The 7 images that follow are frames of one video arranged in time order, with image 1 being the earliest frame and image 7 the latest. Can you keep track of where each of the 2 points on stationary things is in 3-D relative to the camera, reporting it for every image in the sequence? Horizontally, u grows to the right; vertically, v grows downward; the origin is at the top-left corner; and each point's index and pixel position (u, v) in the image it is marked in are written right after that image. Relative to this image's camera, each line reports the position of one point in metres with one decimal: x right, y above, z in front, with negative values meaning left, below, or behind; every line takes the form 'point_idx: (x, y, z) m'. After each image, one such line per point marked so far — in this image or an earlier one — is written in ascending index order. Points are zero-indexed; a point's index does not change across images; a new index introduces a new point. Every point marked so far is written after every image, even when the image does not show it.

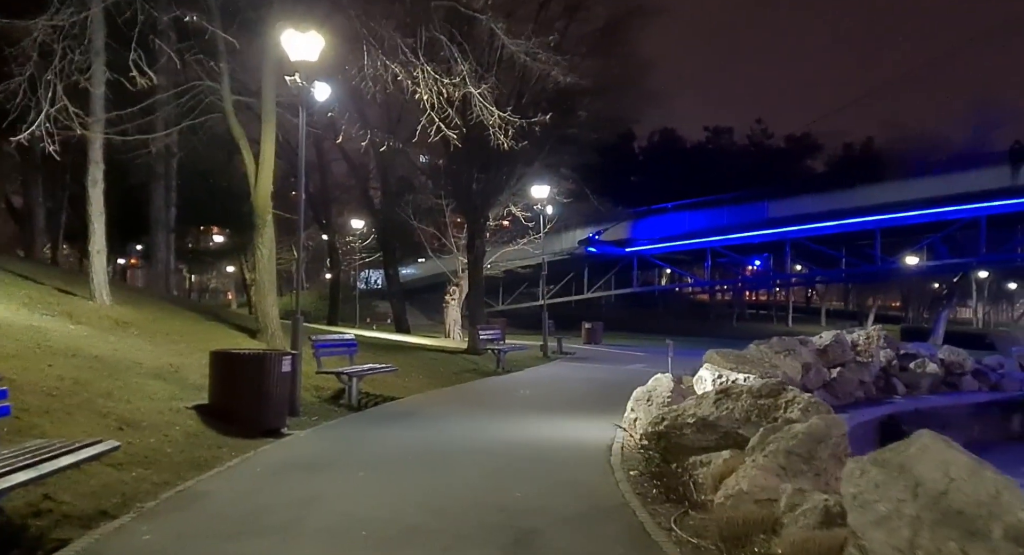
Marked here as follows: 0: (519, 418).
0: (+0.2, -2.6, +13.0) m
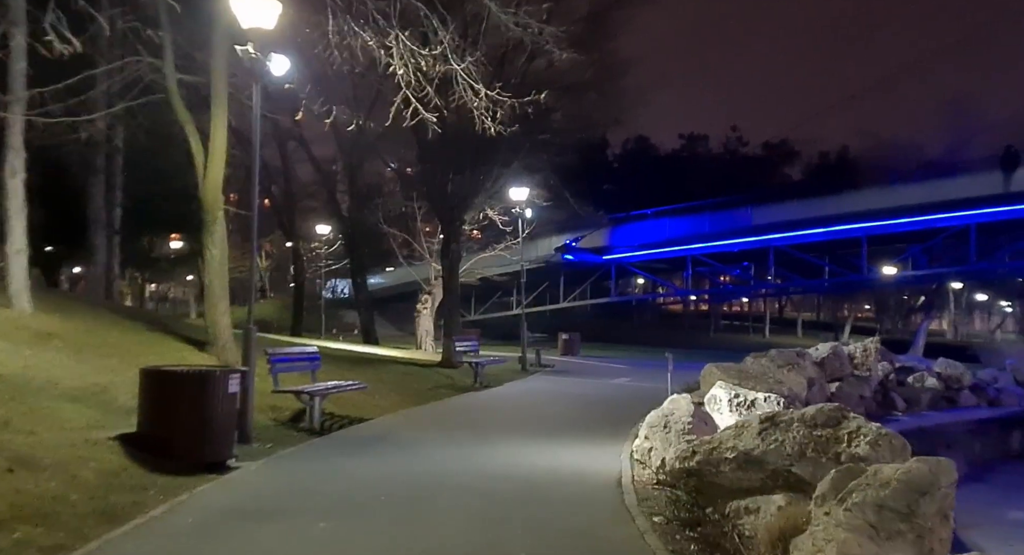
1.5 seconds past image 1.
0: (0.0, -2.7, +11.4) m
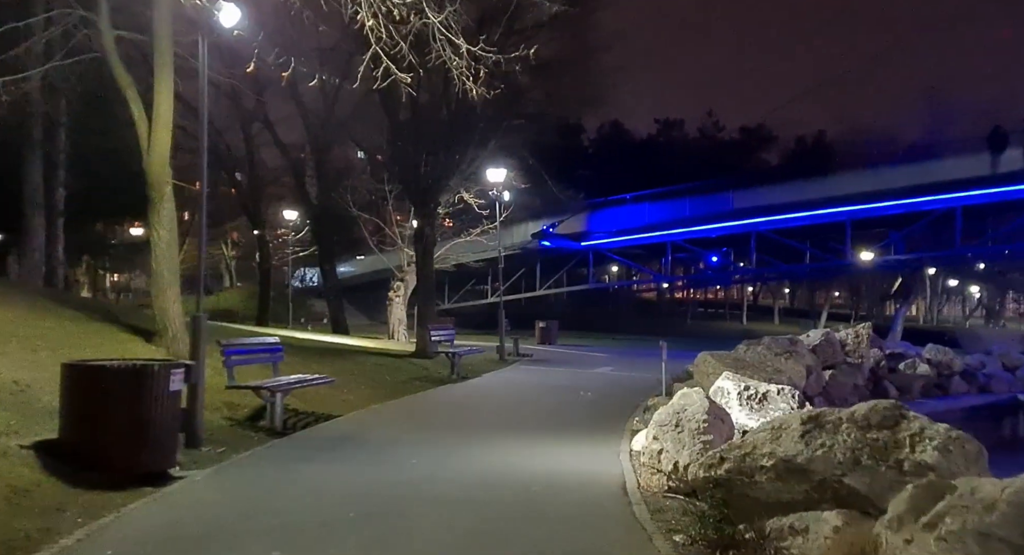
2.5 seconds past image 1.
0: (-0.3, -2.5, +10.2) m
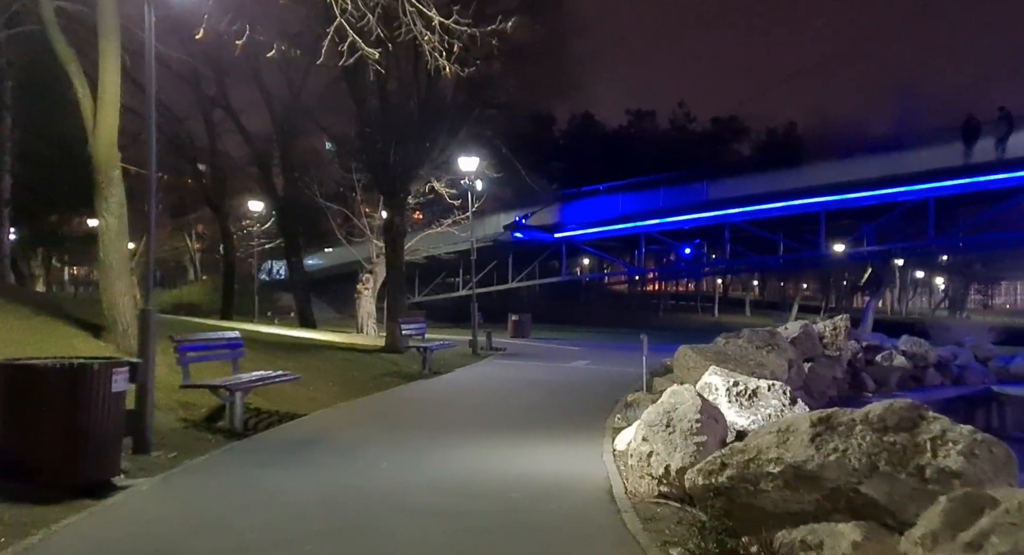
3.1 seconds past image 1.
0: (-0.6, -2.3, +9.6) m
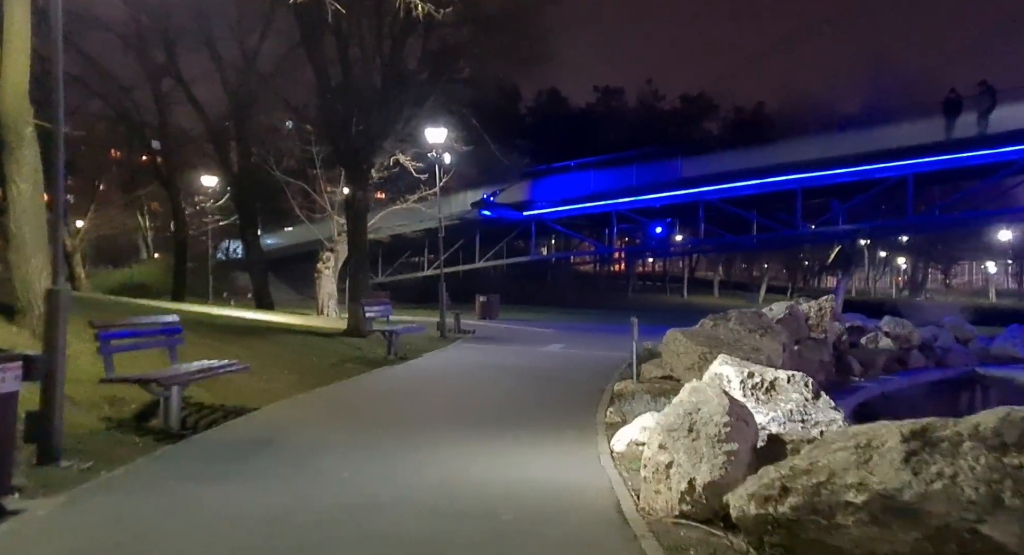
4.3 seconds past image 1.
0: (-0.8, -2.0, +8.3) m
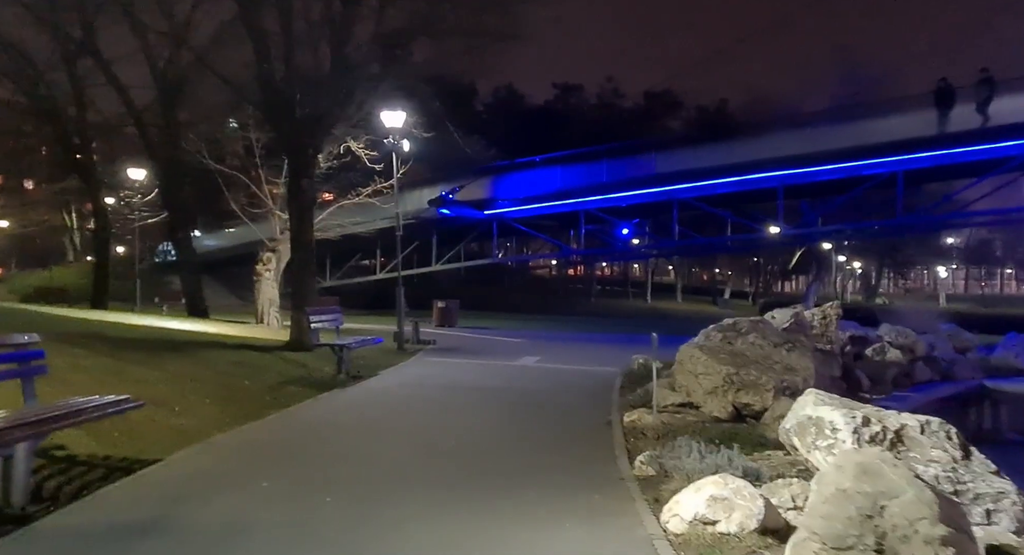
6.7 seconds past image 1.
0: (-0.7, -2.1, +5.7) m
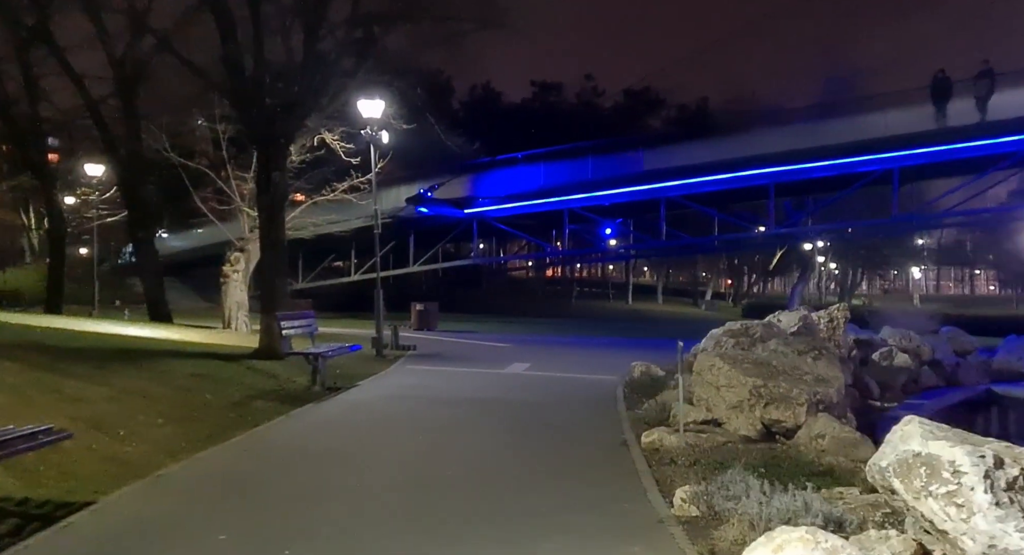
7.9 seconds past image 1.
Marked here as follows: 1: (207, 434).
0: (-0.5, -2.1, +4.4) m
1: (-4.1, -2.1, +9.2) m
